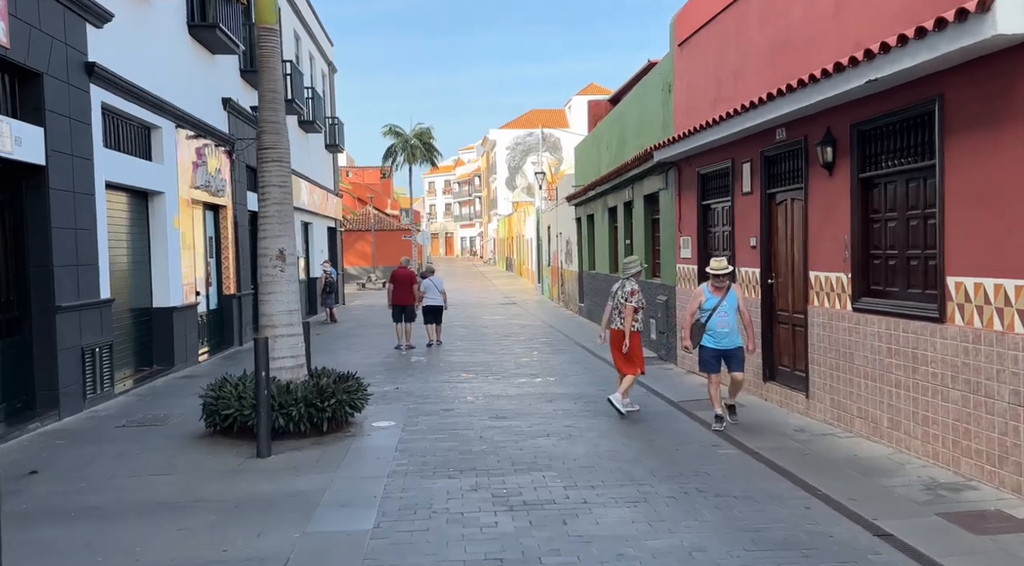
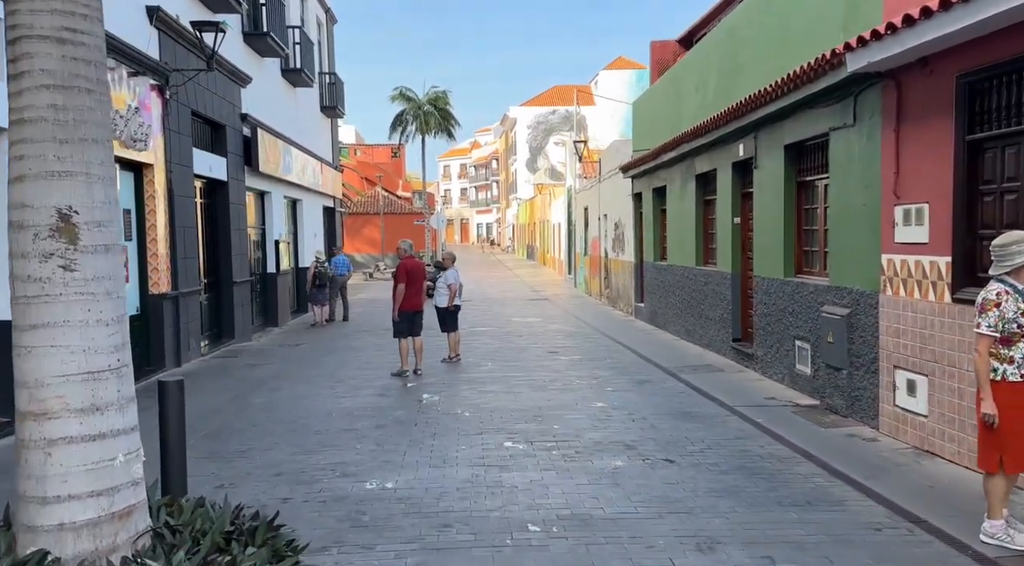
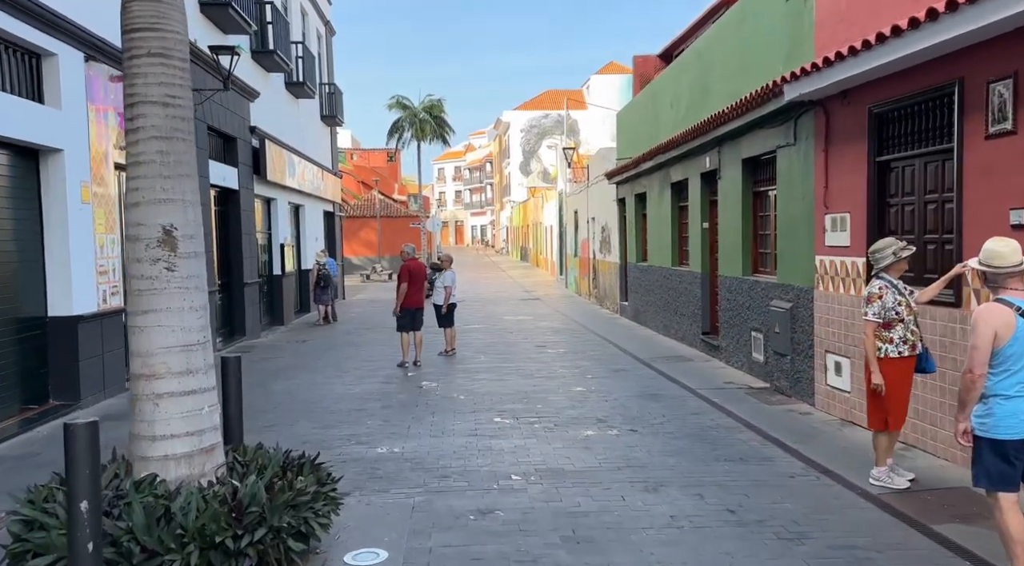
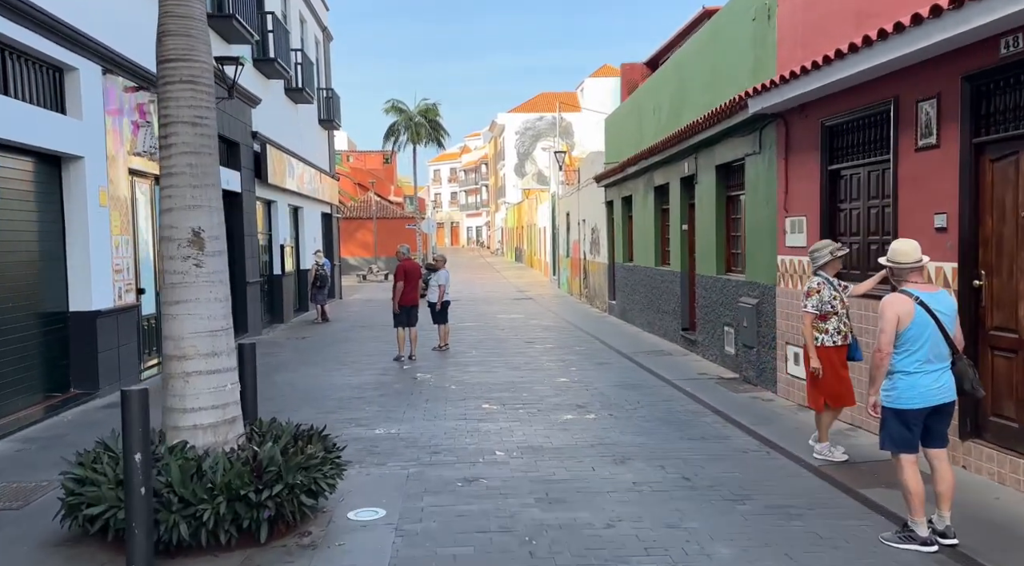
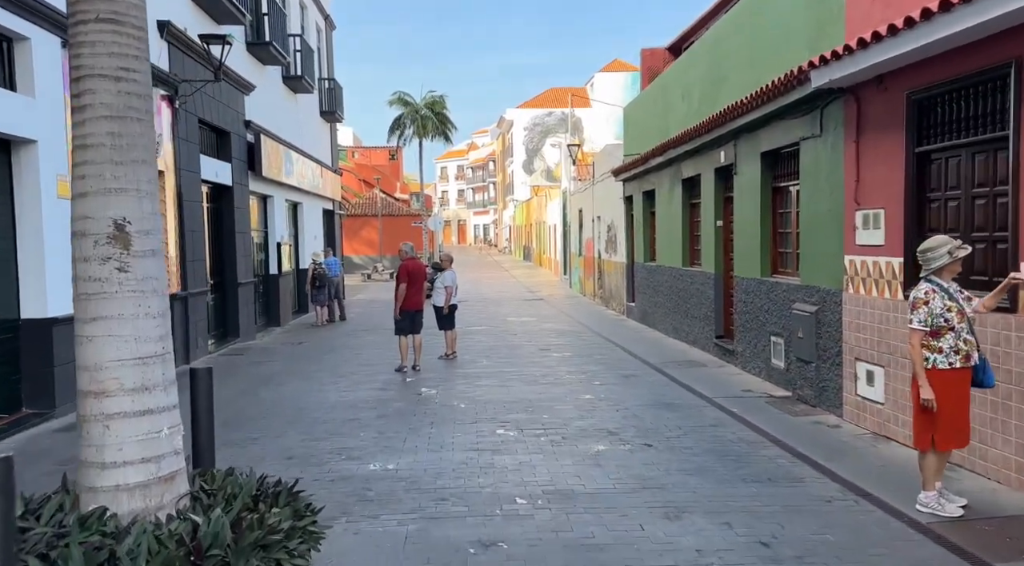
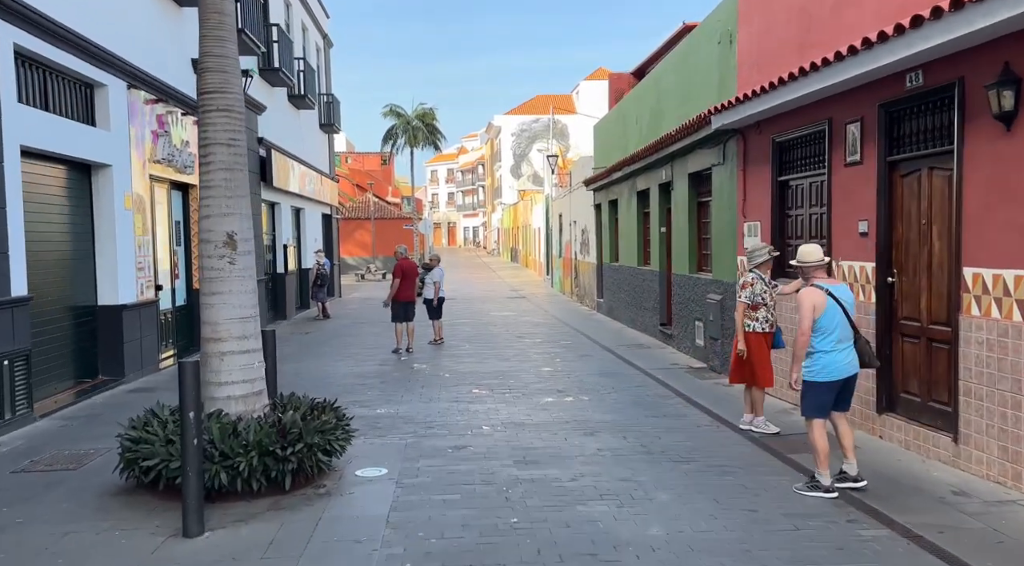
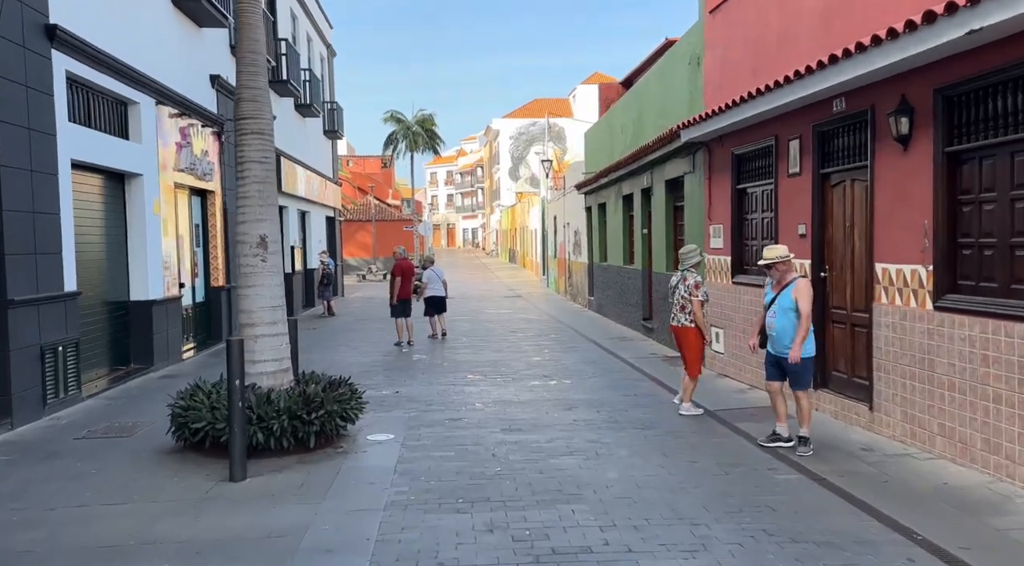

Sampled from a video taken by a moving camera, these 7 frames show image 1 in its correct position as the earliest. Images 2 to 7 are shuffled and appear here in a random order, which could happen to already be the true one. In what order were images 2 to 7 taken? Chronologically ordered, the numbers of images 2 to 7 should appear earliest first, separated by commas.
7, 6, 4, 3, 5, 2
